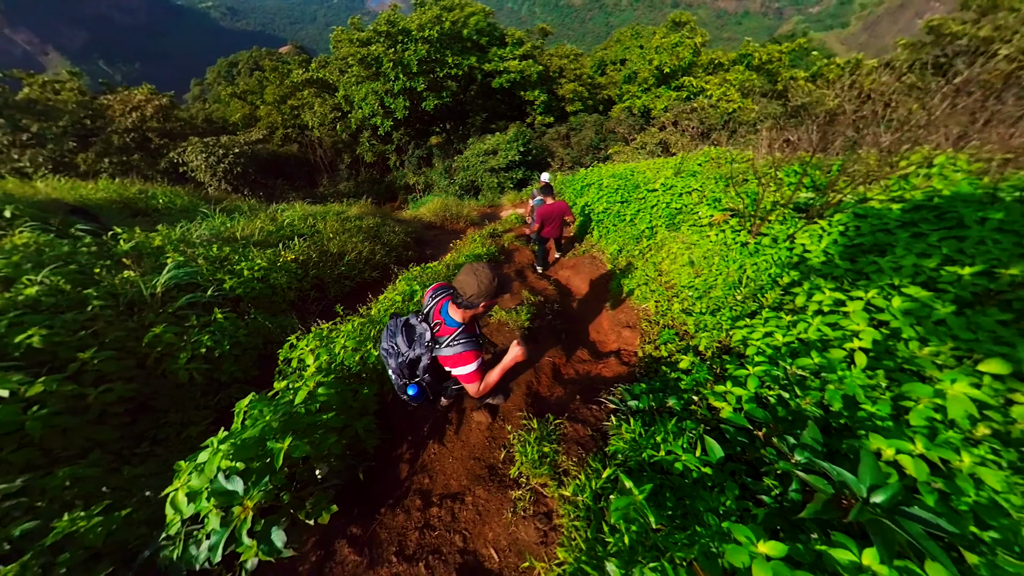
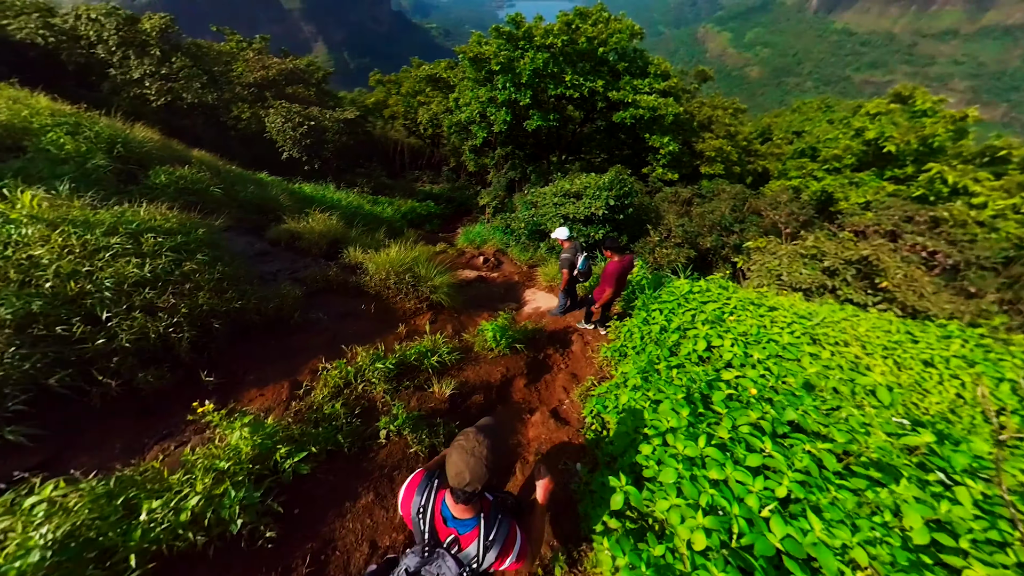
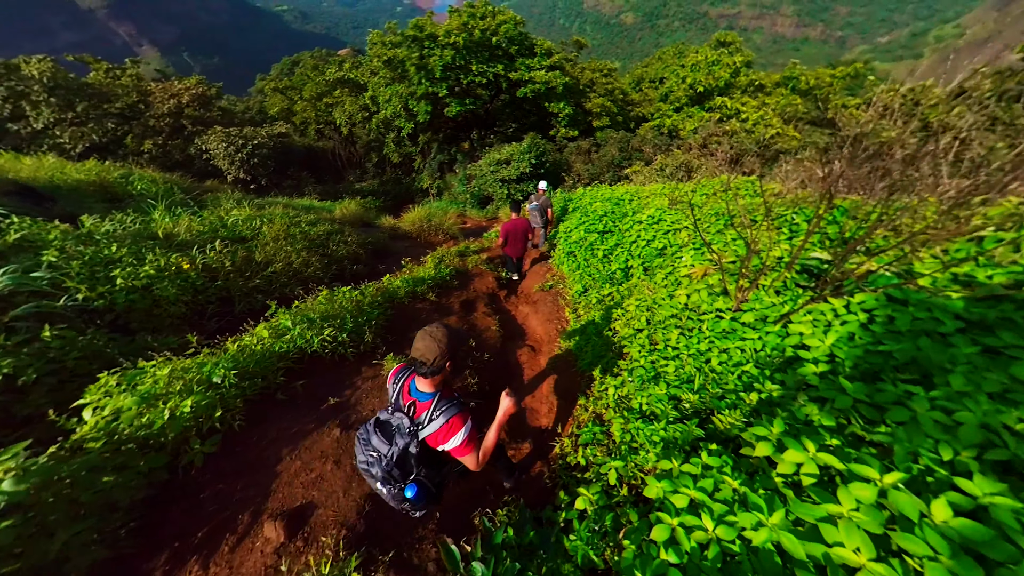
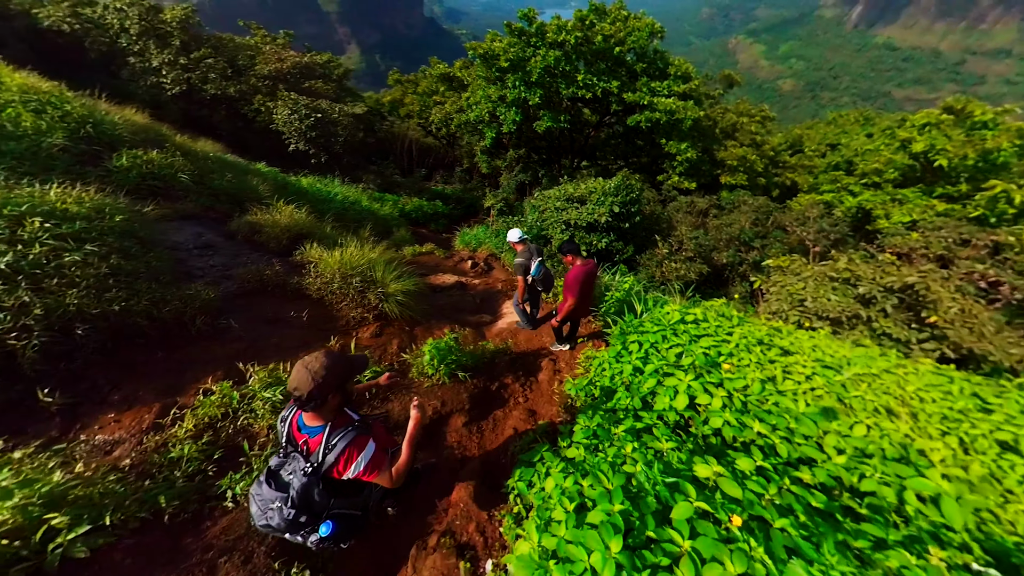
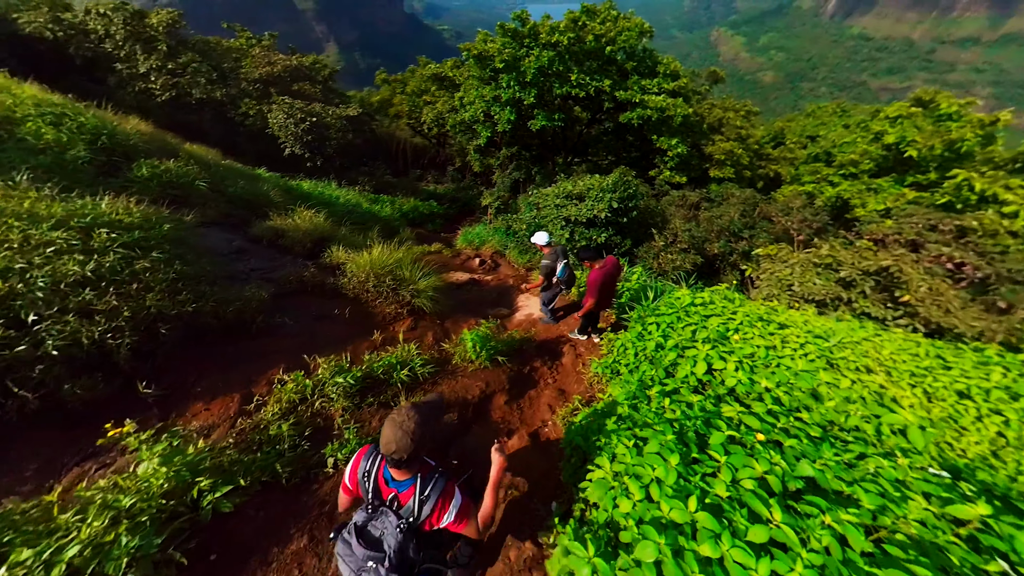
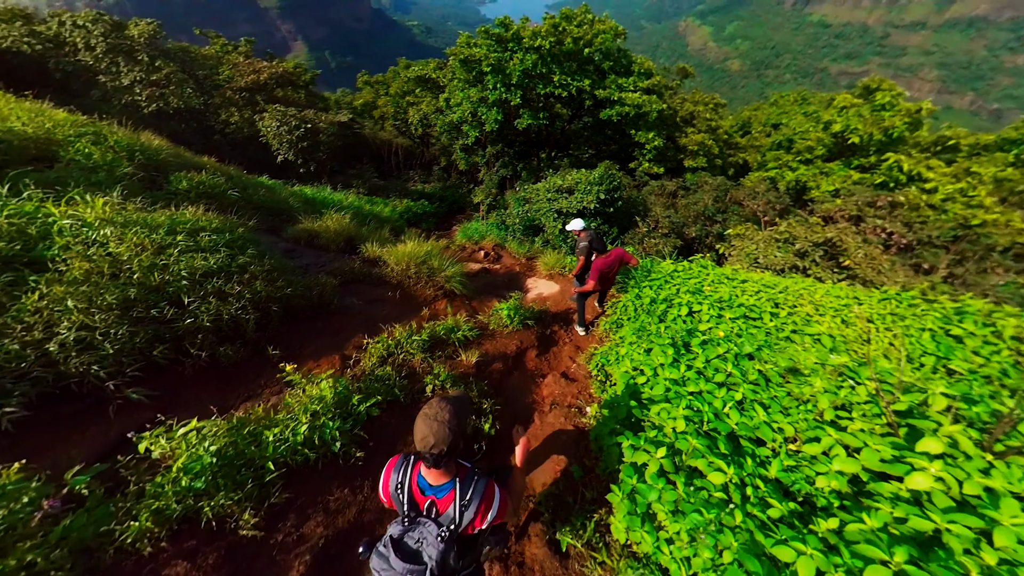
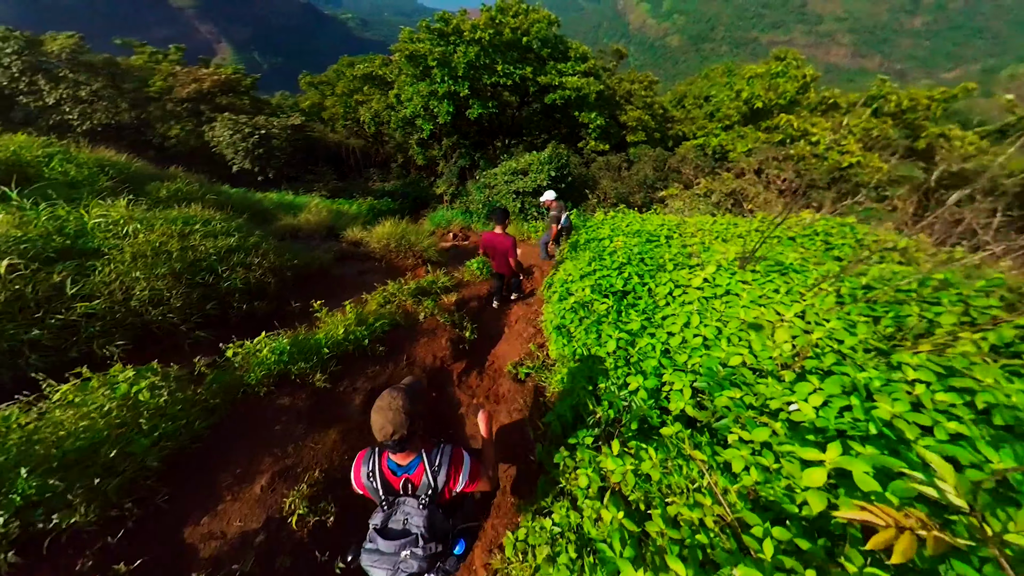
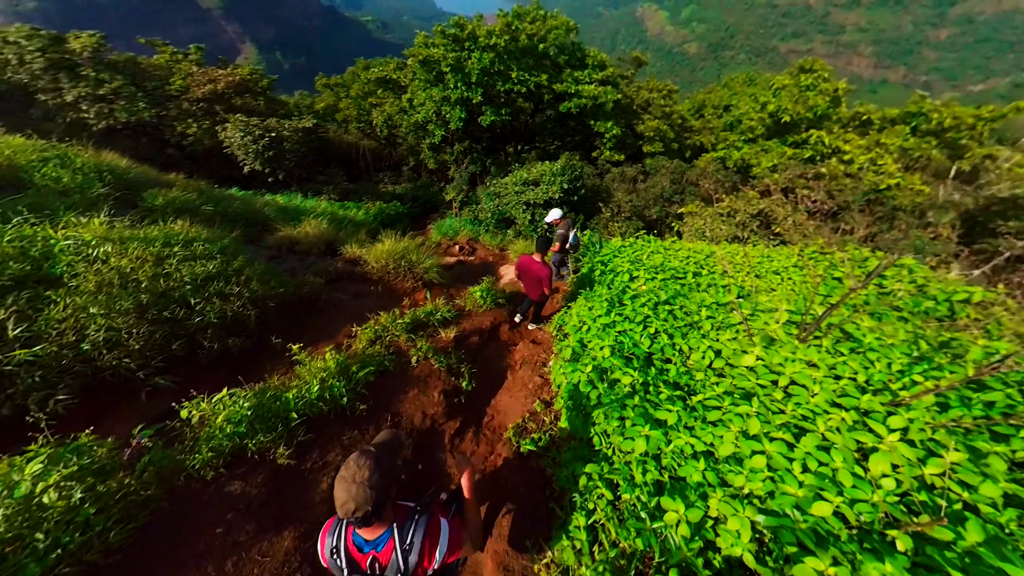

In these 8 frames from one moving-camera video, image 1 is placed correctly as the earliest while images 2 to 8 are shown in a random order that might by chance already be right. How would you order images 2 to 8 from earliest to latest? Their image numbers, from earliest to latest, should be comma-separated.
3, 7, 8, 6, 2, 5, 4
